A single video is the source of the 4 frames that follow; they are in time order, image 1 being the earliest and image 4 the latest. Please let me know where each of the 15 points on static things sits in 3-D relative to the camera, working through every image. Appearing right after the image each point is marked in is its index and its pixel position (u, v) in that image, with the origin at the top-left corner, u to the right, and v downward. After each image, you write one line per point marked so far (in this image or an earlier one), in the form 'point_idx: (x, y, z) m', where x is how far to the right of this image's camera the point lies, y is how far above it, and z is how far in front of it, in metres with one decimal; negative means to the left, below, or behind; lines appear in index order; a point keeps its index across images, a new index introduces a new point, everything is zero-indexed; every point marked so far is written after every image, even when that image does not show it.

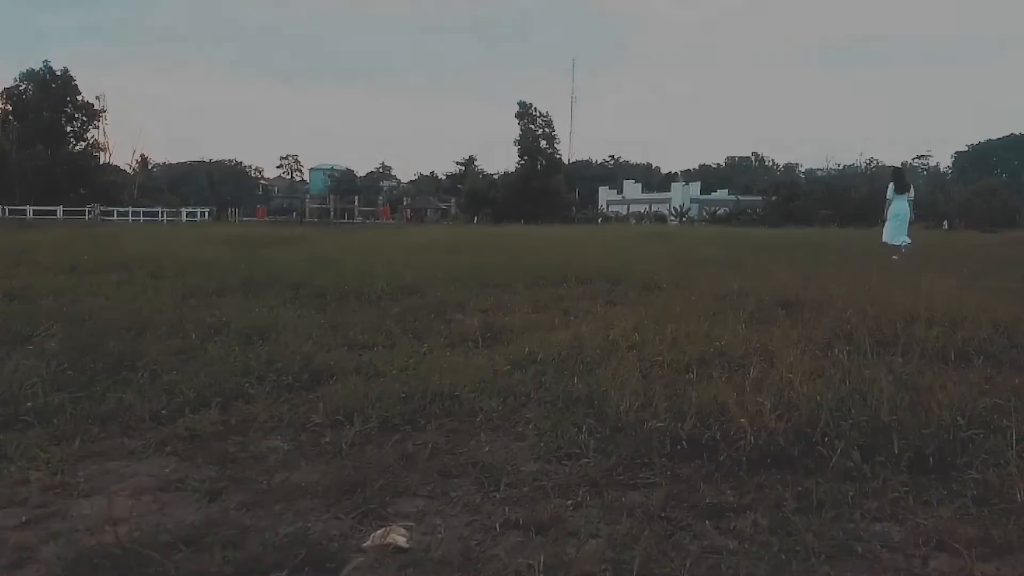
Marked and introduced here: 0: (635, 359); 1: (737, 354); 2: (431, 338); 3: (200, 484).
0: (+0.5, -0.3, +3.0) m
1: (+1.0, -0.3, +3.2) m
2: (-0.5, -0.3, +4.4) m
3: (-0.8, -0.5, +1.8) m
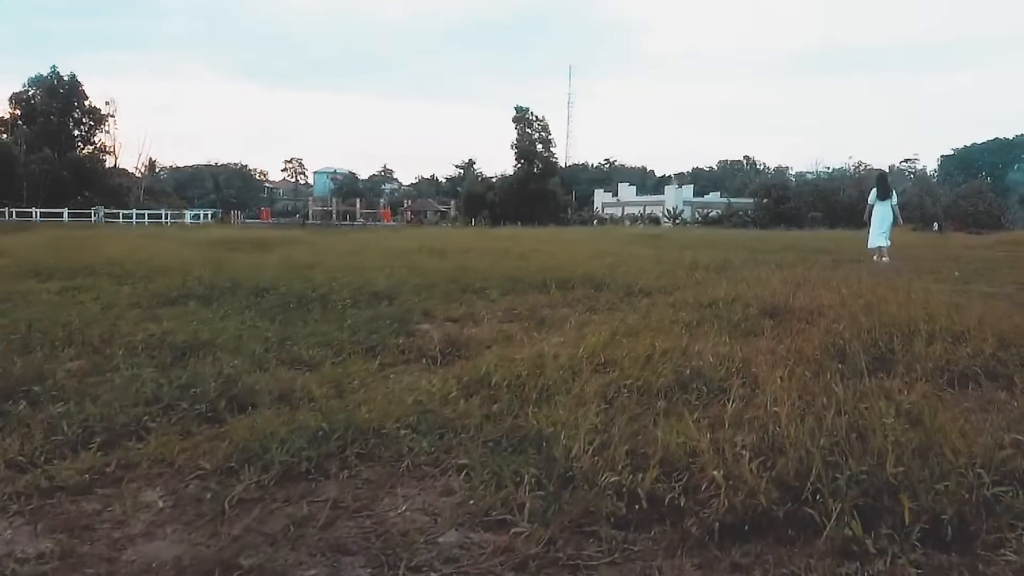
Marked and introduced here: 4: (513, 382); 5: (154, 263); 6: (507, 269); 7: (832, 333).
0: (+0.3, -0.3, +2.7) m
1: (+0.8, -0.3, +2.8) m
2: (-0.7, -0.3, +4.0) m
3: (-1.0, -0.5, +1.5) m
4: (0.0, -0.4, +2.9) m
5: (-4.3, +0.4, +8.9) m
6: (0.0, +0.2, +9.4) m
7: (+1.6, -0.2, +3.8) m
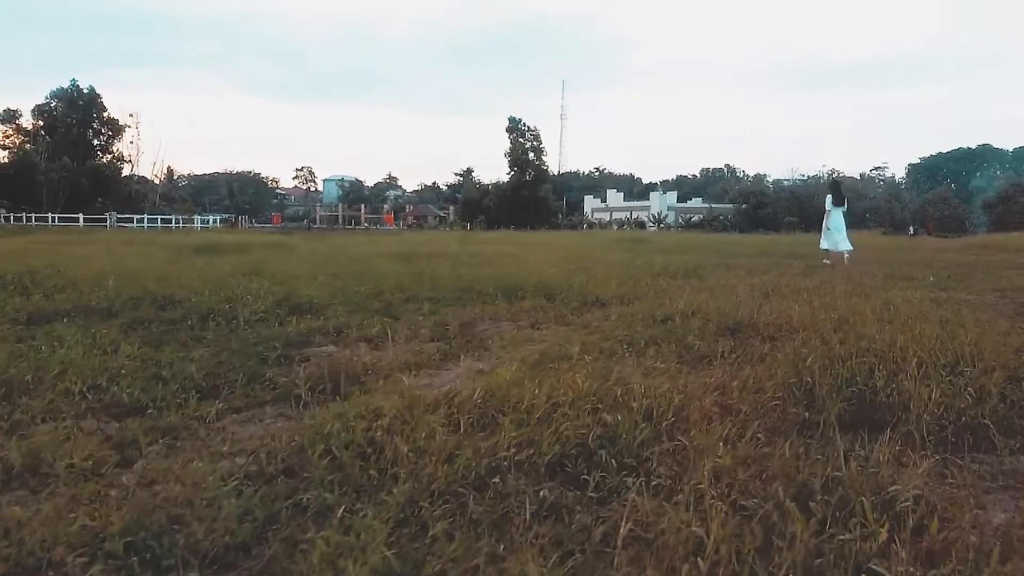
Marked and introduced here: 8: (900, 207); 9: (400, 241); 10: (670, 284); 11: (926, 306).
0: (-0.1, -0.4, +1.8) m
1: (+0.3, -0.4, +2.0) m
2: (-1.2, -0.4, +3.2) m
3: (-1.4, -0.6, +0.6) m
4: (-0.4, -0.4, +2.1) m
5: (-4.9, +0.2, +7.9) m
6: (-0.7, +0.1, +8.6) m
7: (+1.2, -0.3, +3.0) m
8: (+8.9, +1.9, +17.0) m
9: (-1.8, +0.7, +11.6) m
10: (+1.6, 0.0, +7.7) m
11: (+2.9, -0.1, +5.2) m
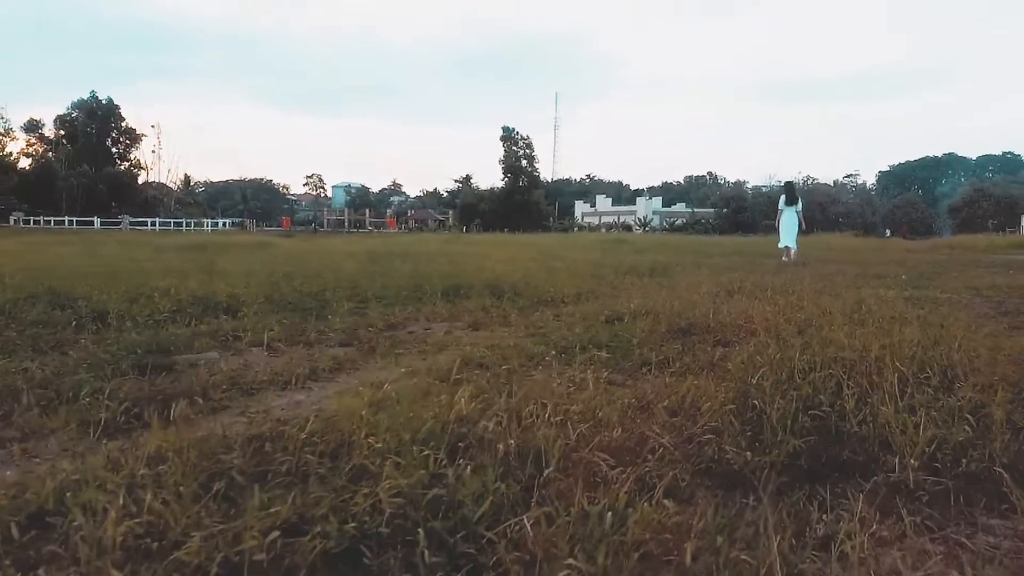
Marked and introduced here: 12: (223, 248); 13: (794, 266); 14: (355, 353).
0: (-0.5, -0.4, +1.2) m
1: (-0.1, -0.4, +1.3) m
2: (-1.6, -0.4, +2.5) m
3: (-1.7, -0.6, -0.1) m
4: (-0.8, -0.4, +1.3) m
5: (-5.5, +0.3, +7.1) m
6: (-1.3, +0.2, +7.9) m
7: (+0.8, -0.3, +2.4) m
8: (+8.0, +1.9, +16.5) m
9: (-2.5, +0.7, +10.8) m
10: (+1.1, 0.0, +7.1) m
11: (+2.5, -0.1, +4.6) m
12: (-3.6, +0.4, +8.9) m
13: (+2.8, +0.2, +7.3) m
14: (-0.9, -0.4, +4.2) m
